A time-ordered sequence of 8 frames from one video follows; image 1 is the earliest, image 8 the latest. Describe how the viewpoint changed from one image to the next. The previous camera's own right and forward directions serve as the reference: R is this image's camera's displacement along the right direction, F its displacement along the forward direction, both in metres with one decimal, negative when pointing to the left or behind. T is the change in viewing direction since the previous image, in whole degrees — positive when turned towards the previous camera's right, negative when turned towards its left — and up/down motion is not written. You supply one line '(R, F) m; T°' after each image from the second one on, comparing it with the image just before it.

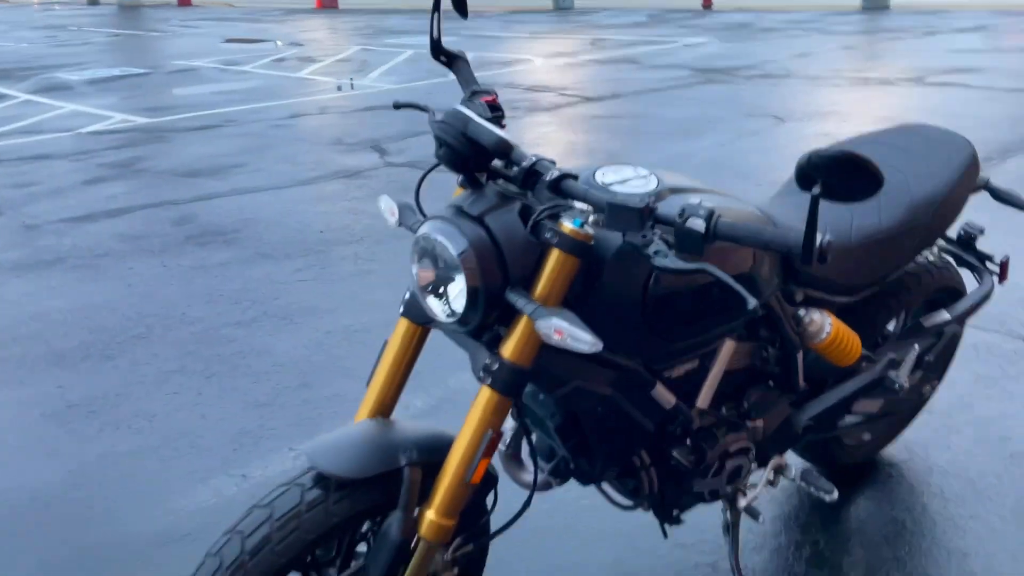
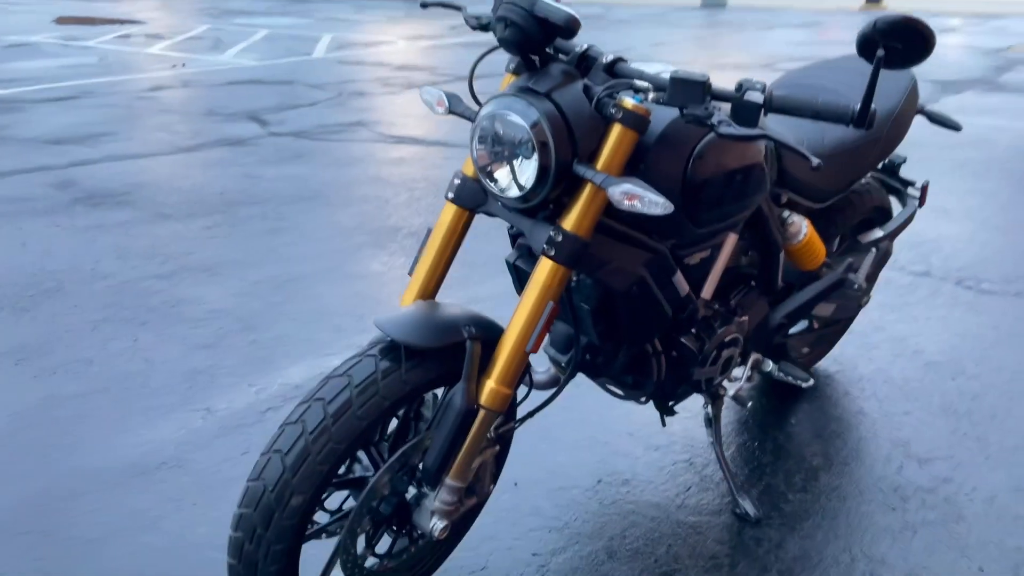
(-0.4, -0.1) m; +9°
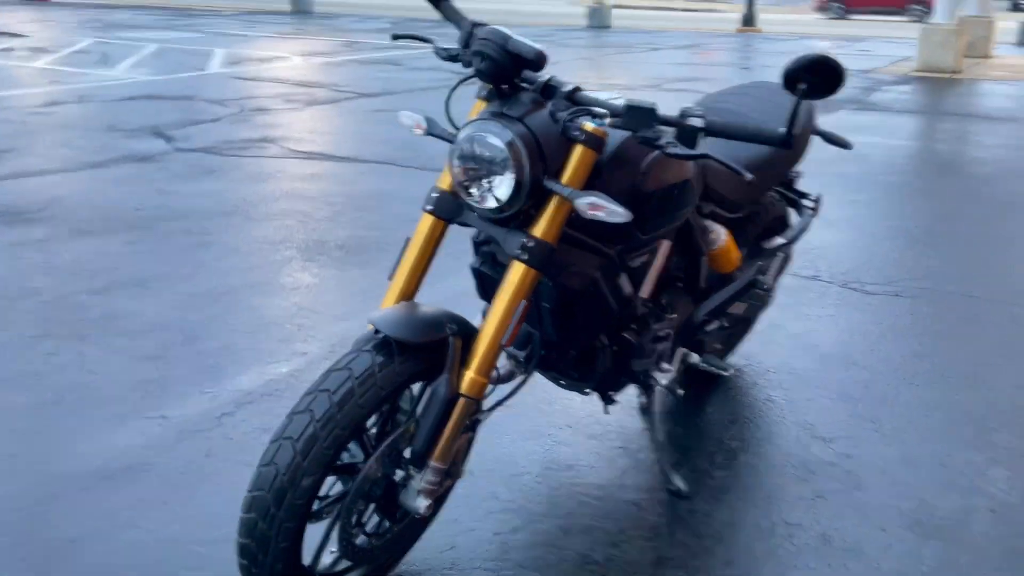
(-0.2, -0.3) m; +7°
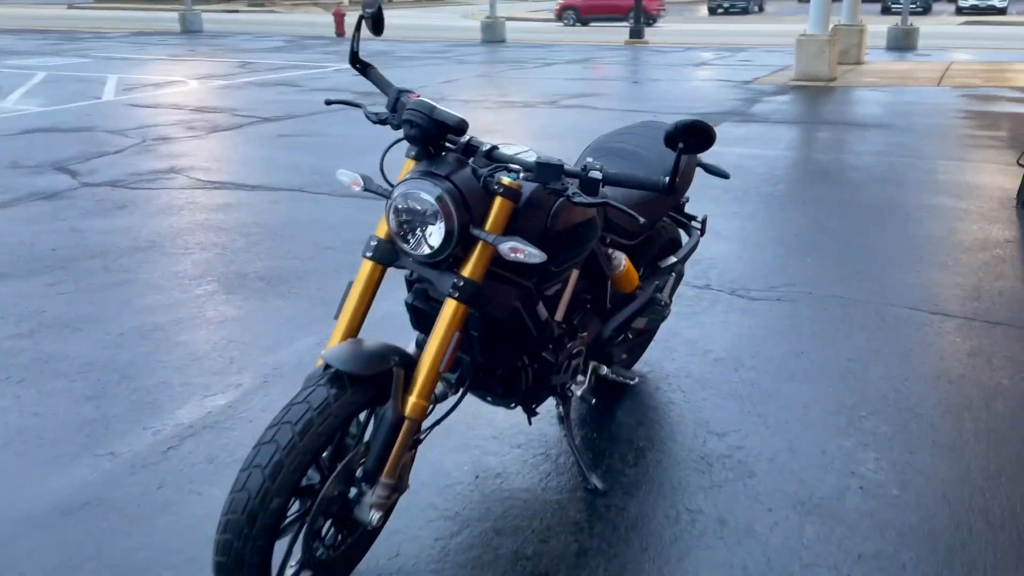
(-0.1, -0.4) m; +6°
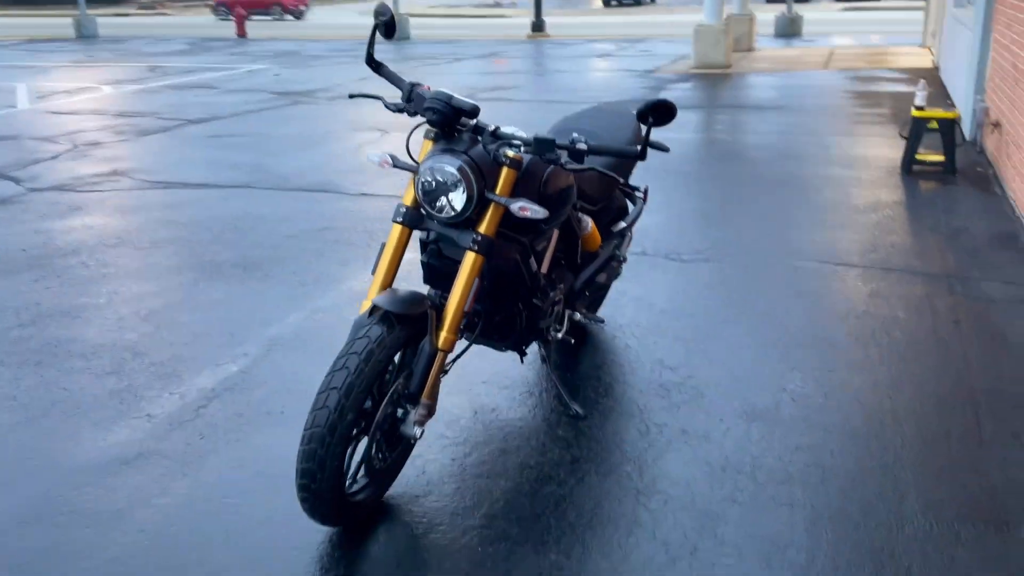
(-0.3, -0.6) m; +6°
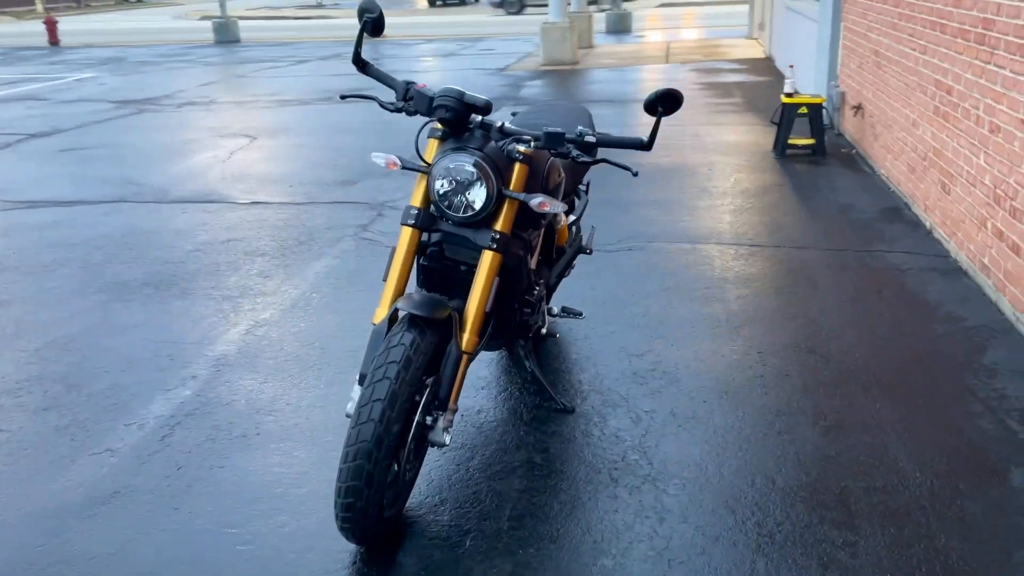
(-0.6, +0.1) m; +10°
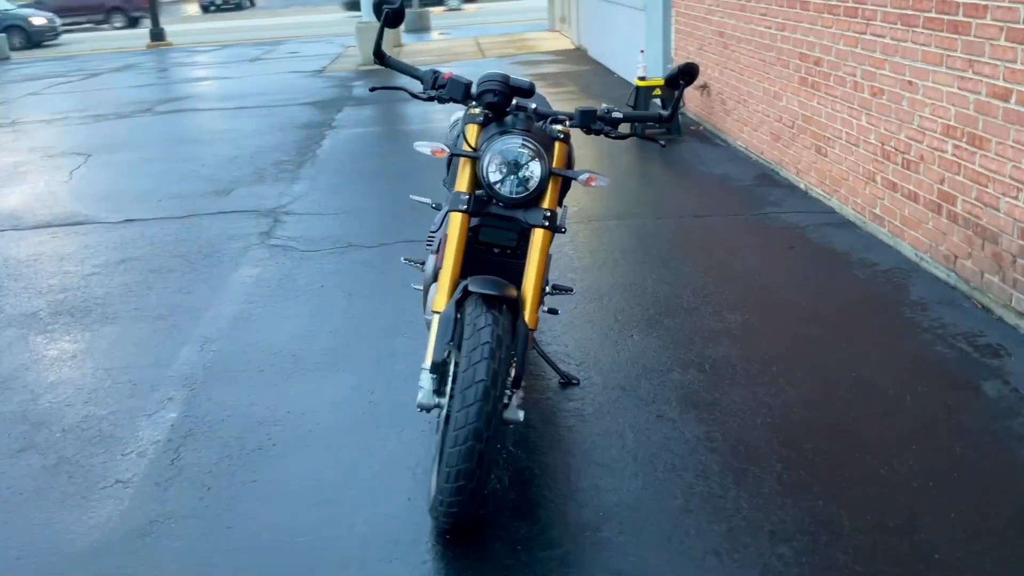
(-0.9, 0.0) m; +12°
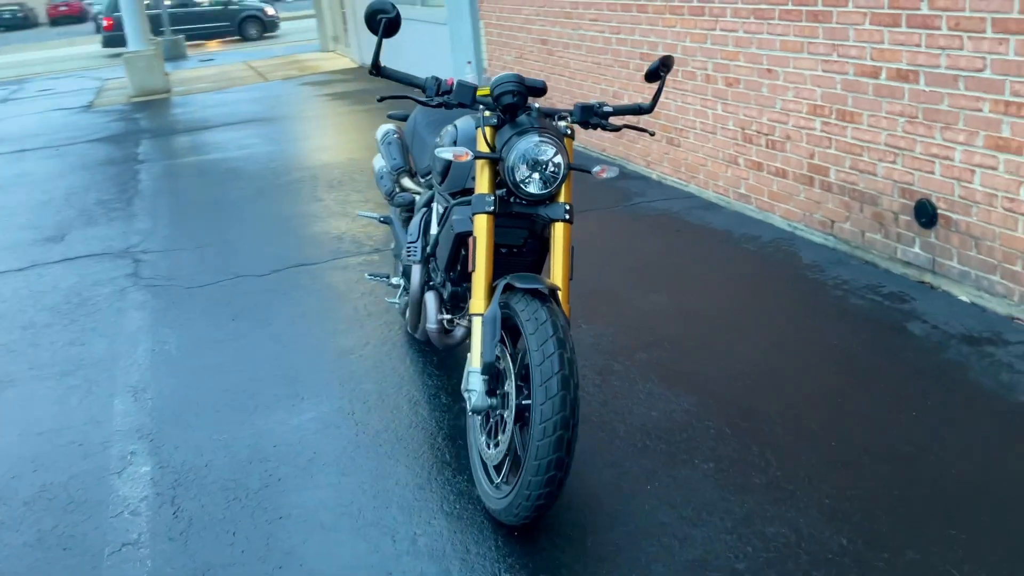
(-0.9, 0.0) m; +14°
